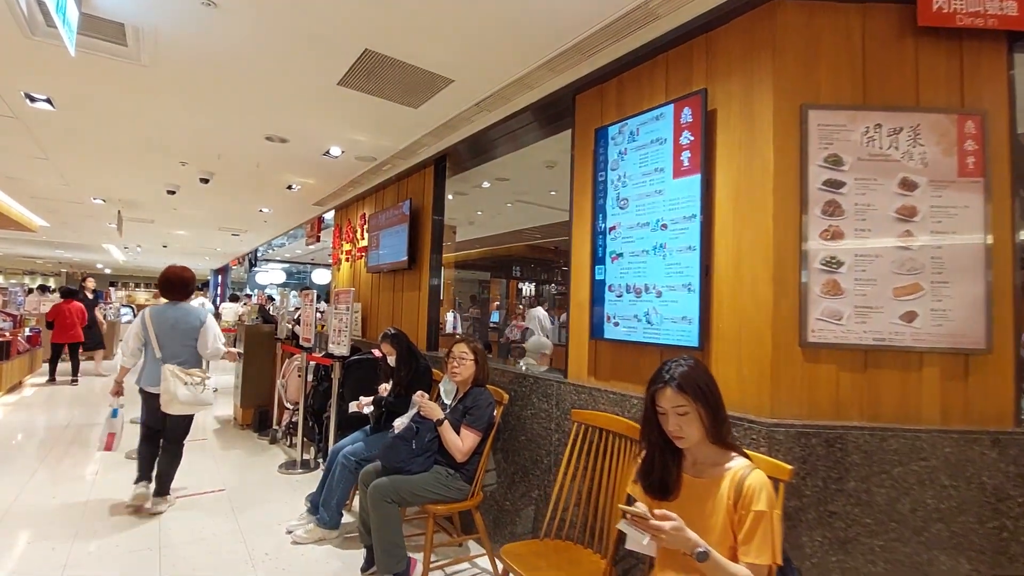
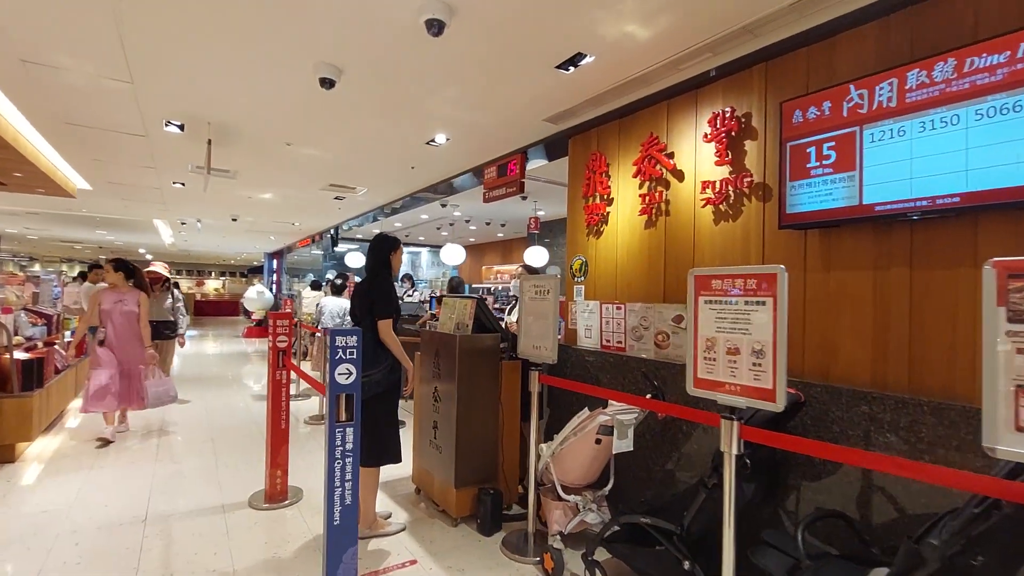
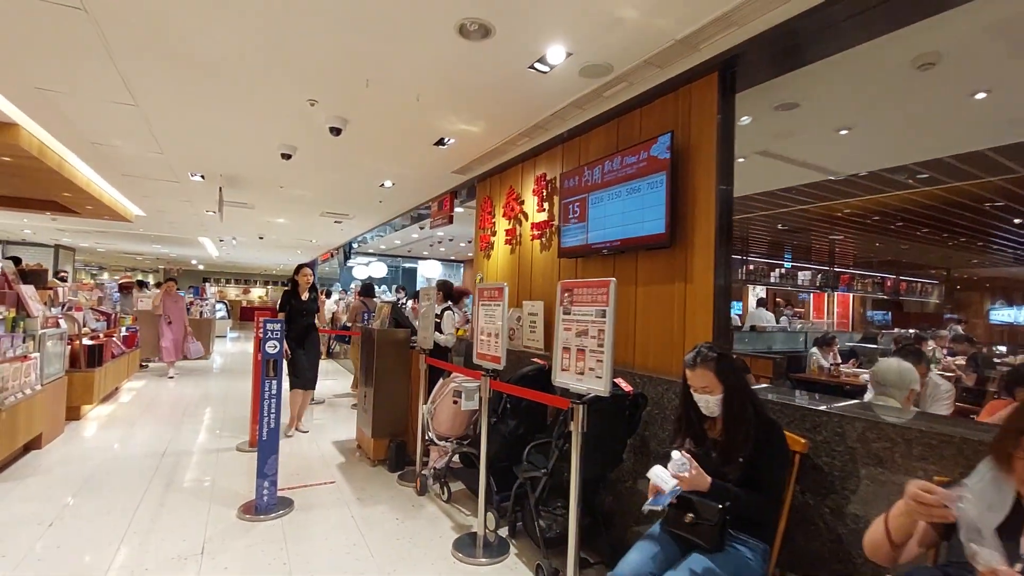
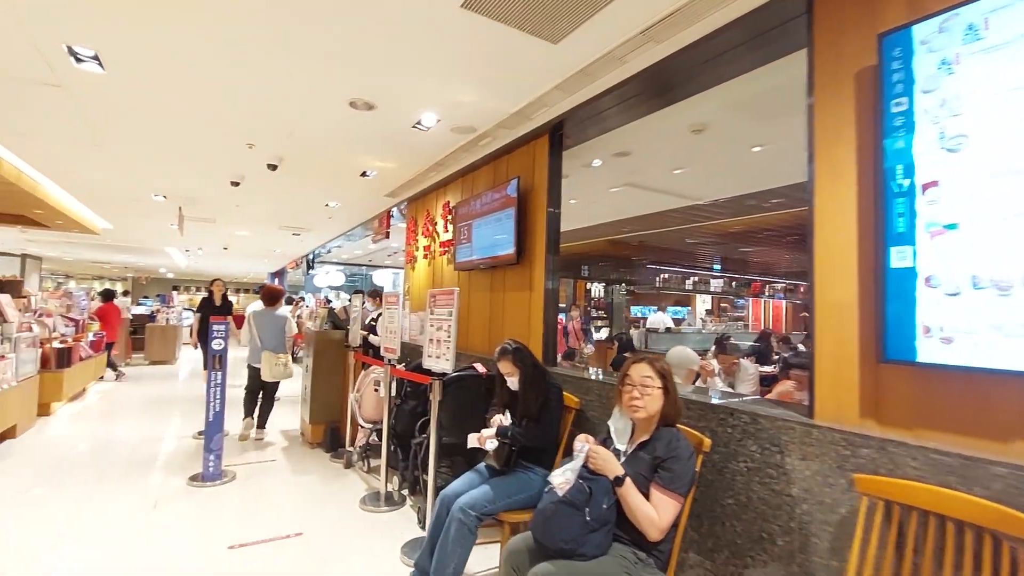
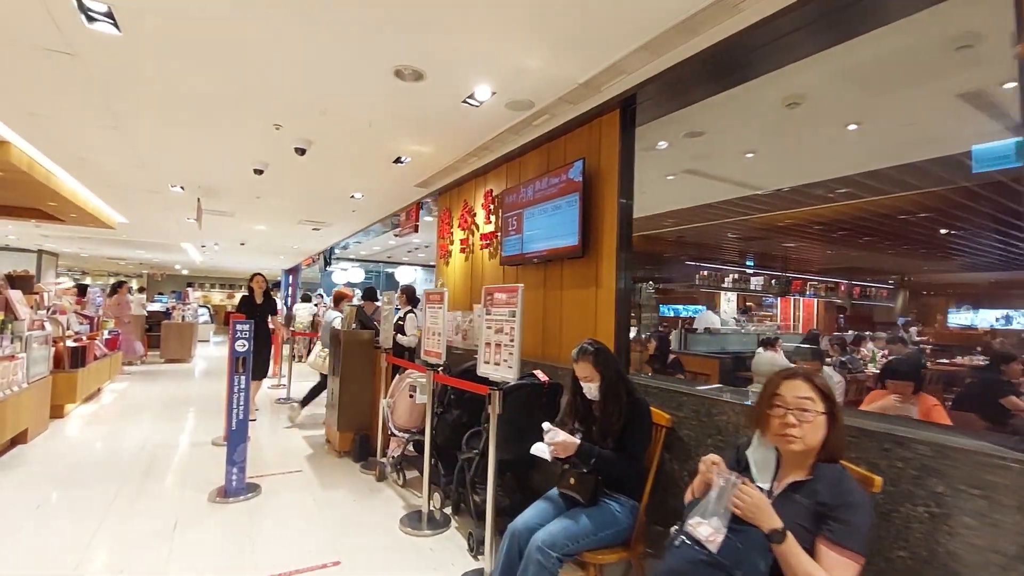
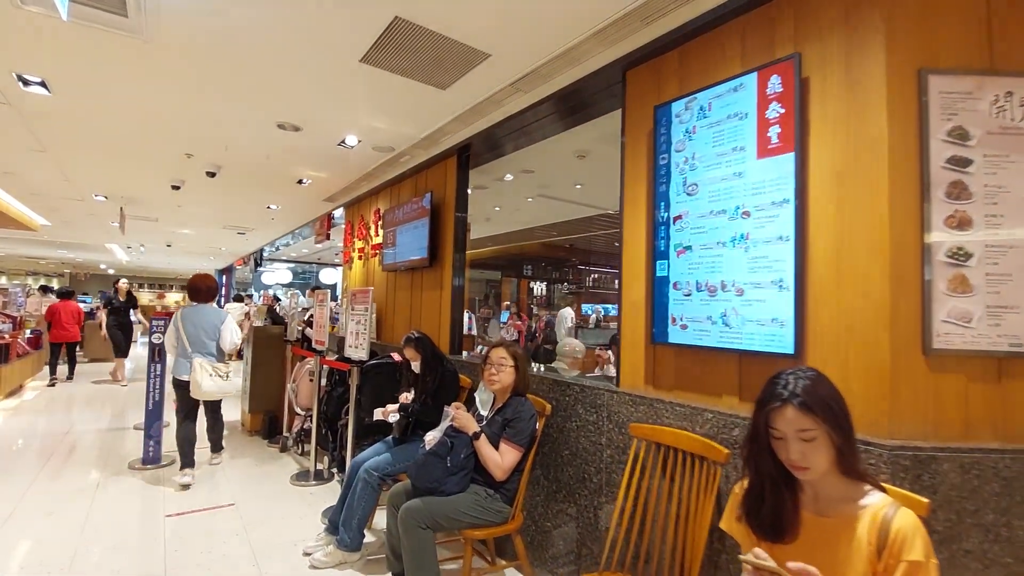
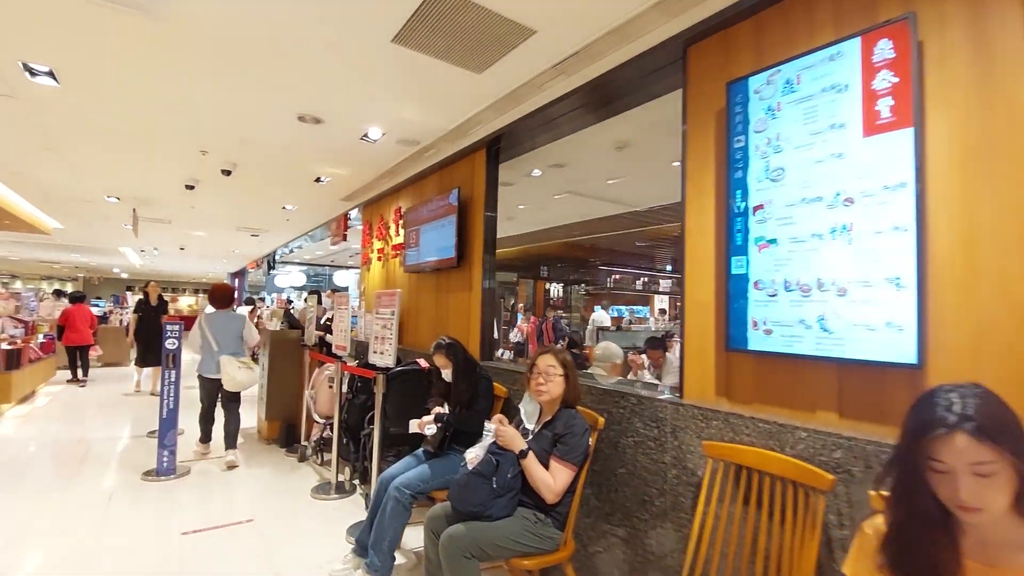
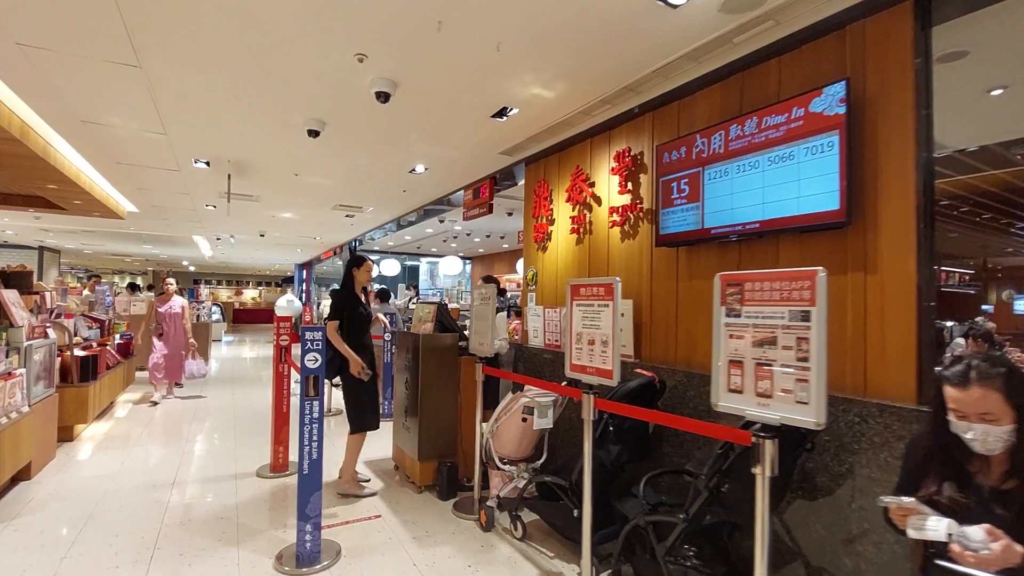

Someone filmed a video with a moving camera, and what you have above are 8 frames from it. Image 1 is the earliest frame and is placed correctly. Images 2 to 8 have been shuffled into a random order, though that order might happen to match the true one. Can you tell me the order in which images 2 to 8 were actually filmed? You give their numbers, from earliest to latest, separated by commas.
6, 7, 4, 5, 3, 8, 2
